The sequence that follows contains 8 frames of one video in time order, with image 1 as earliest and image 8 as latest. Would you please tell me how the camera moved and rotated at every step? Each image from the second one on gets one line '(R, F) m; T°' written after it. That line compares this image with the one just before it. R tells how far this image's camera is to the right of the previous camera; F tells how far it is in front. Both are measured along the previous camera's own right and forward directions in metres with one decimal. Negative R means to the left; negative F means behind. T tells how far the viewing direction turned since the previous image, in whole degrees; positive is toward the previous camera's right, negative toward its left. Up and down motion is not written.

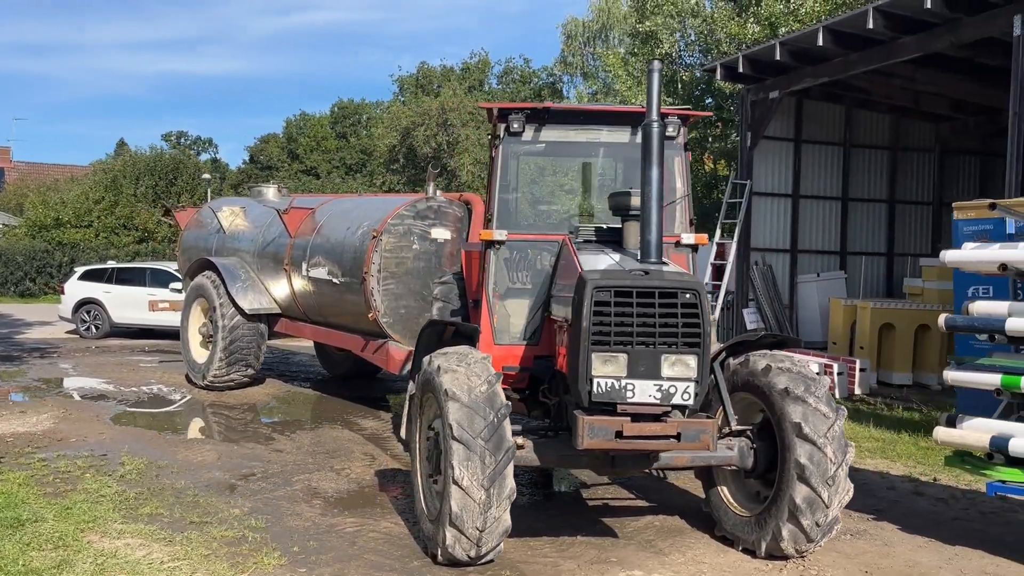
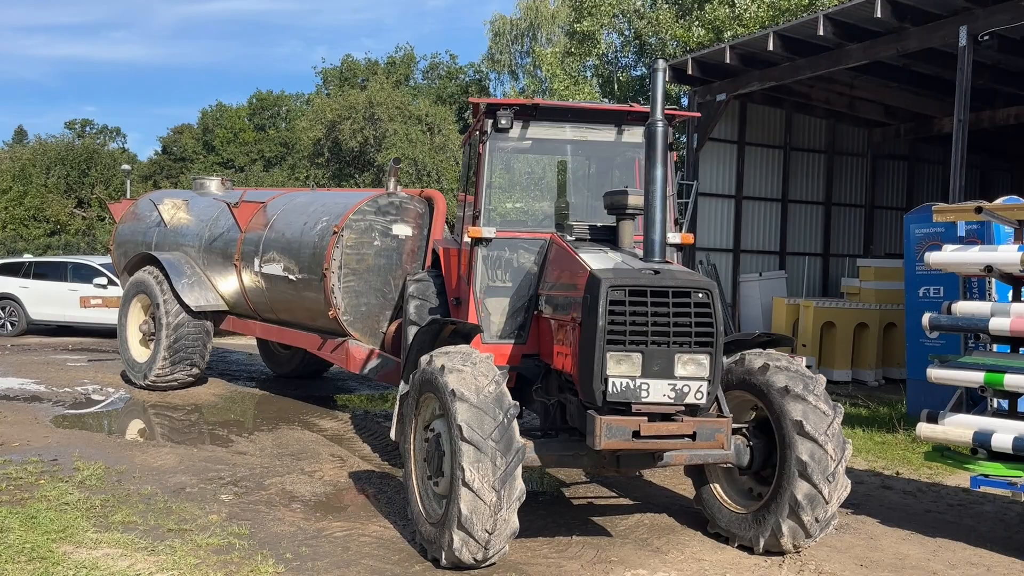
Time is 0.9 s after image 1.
(-0.4, +0.1) m; +5°
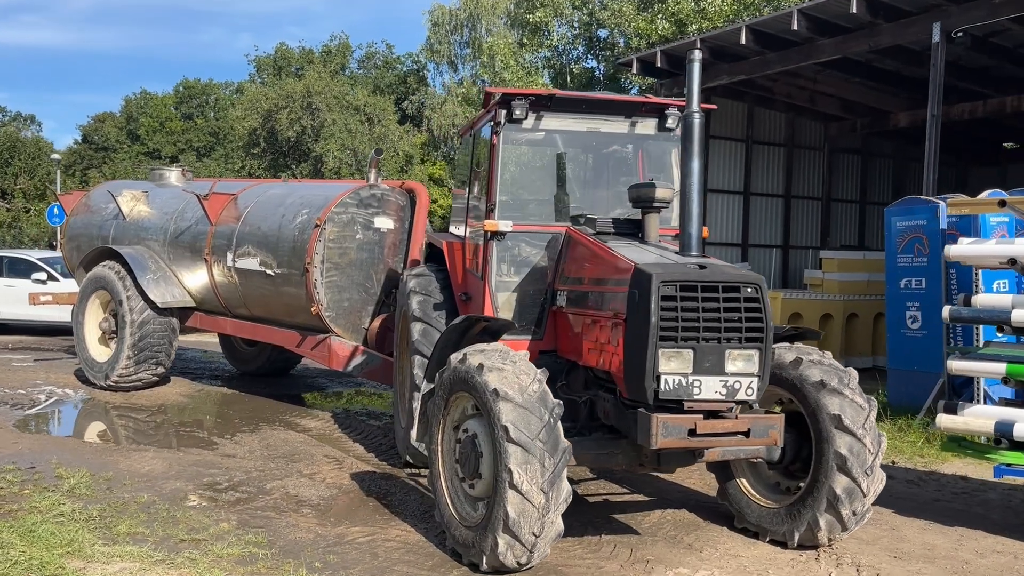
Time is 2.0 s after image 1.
(-0.5, +0.1) m; +4°
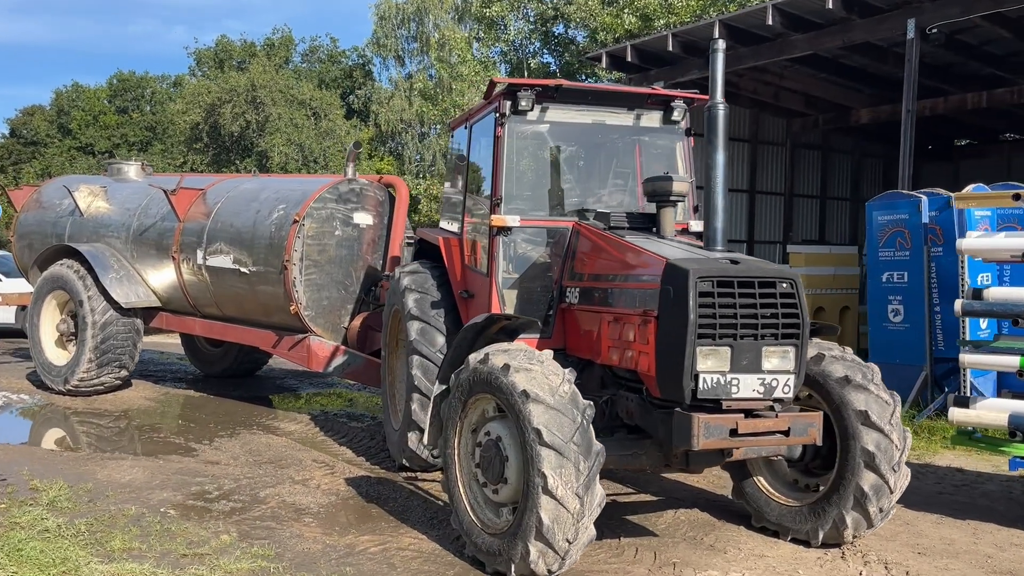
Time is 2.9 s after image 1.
(-0.4, +0.2) m; +4°
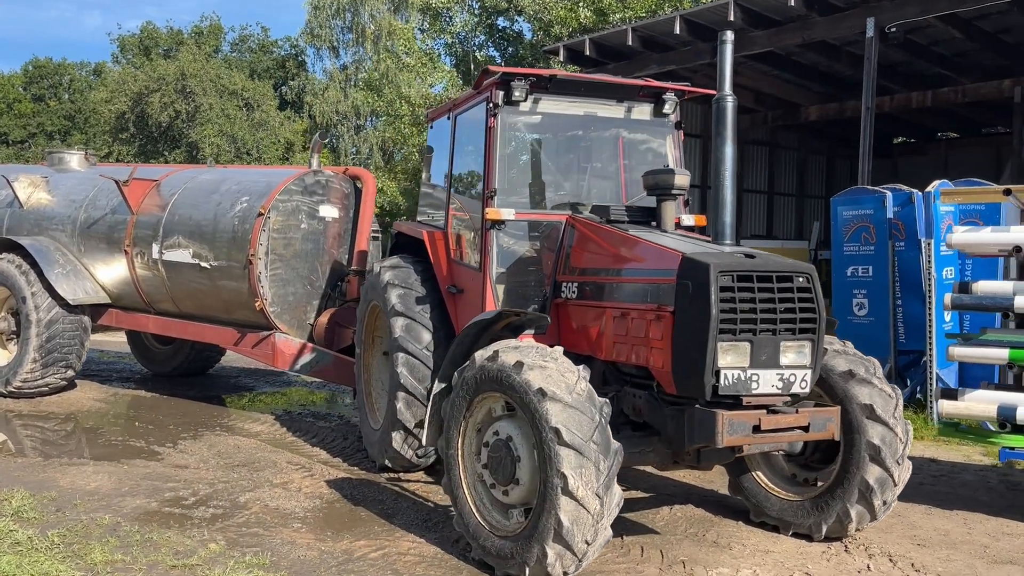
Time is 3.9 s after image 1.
(-0.3, +0.1) m; +4°
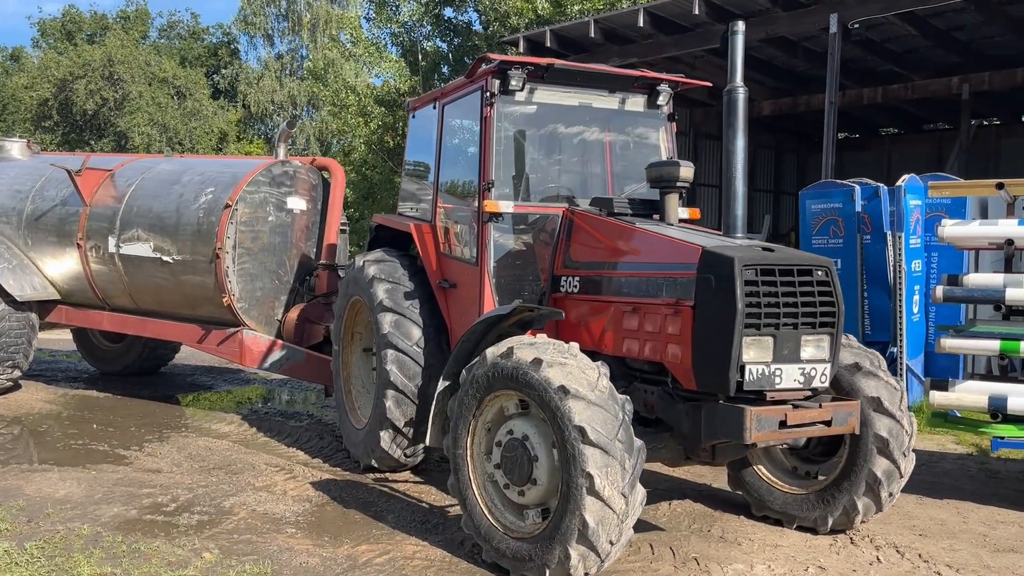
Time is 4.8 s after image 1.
(-0.4, +0.1) m; +4°
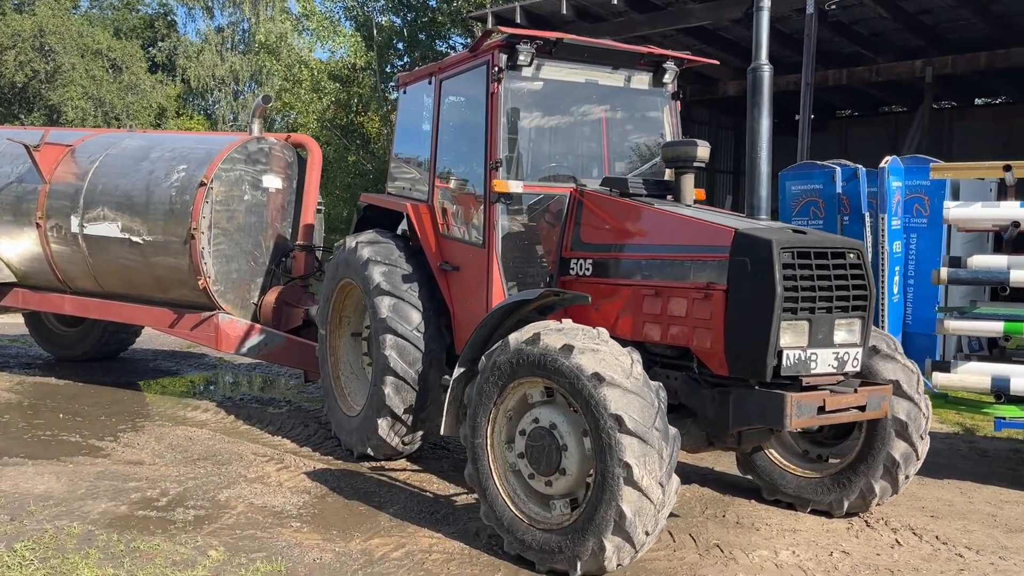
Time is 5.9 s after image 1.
(-0.4, +0.2) m; +4°
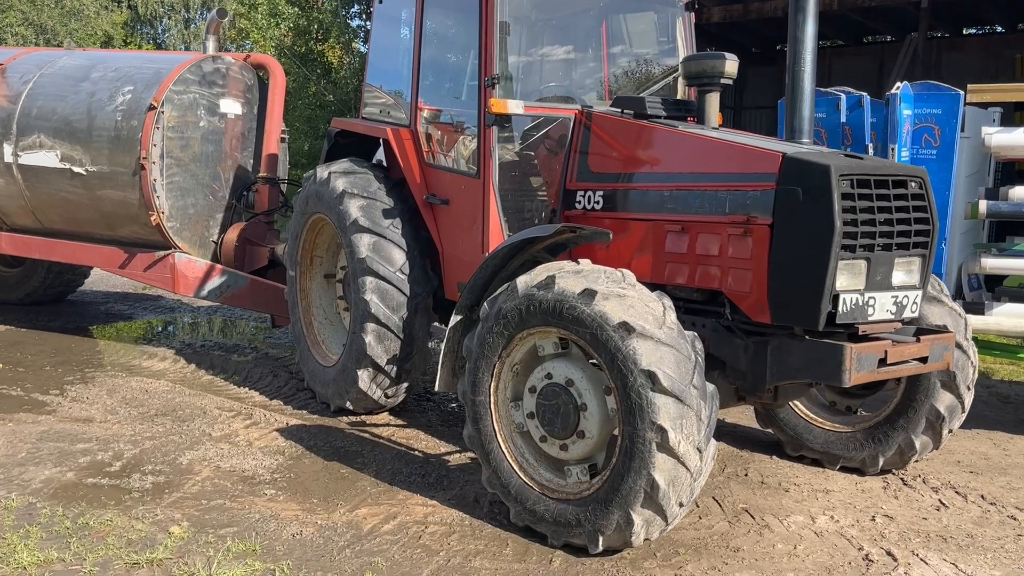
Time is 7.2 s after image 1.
(-0.2, +0.5) m; +3°
